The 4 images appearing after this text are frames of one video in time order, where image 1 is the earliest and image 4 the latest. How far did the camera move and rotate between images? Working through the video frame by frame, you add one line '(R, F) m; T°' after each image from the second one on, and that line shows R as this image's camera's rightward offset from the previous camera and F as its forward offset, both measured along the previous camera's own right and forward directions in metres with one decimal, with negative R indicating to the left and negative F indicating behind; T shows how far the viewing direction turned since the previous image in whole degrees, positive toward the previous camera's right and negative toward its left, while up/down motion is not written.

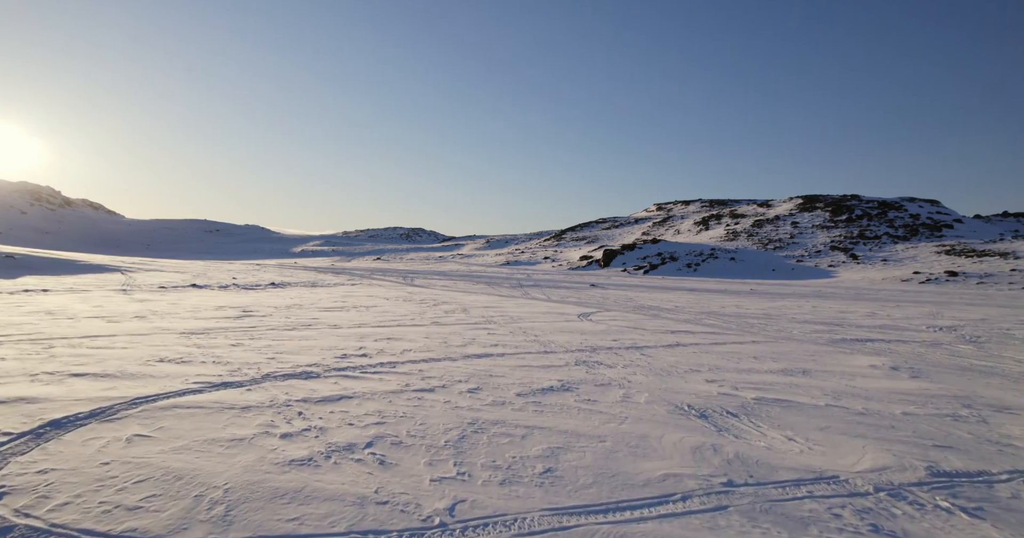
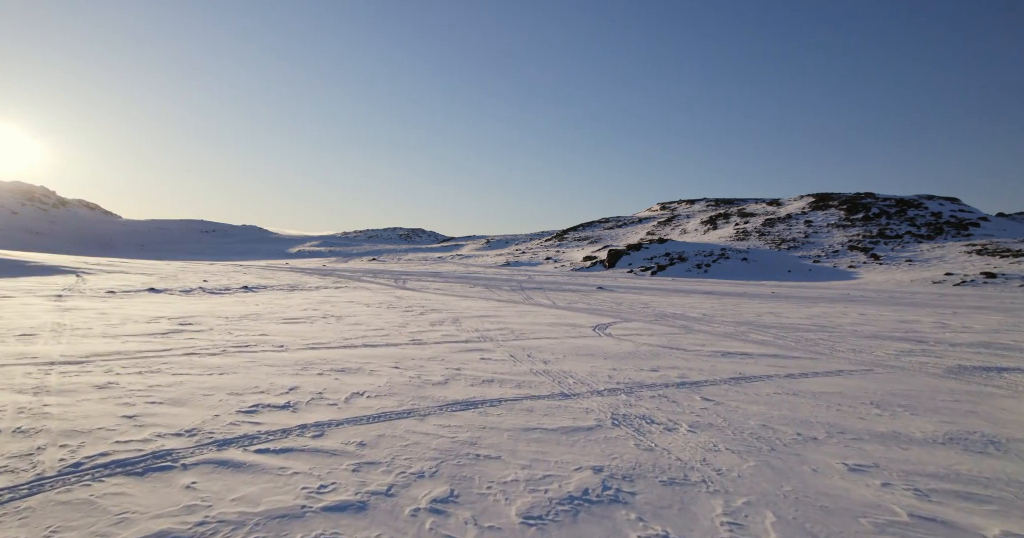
(0.0, +3.5) m; 0°
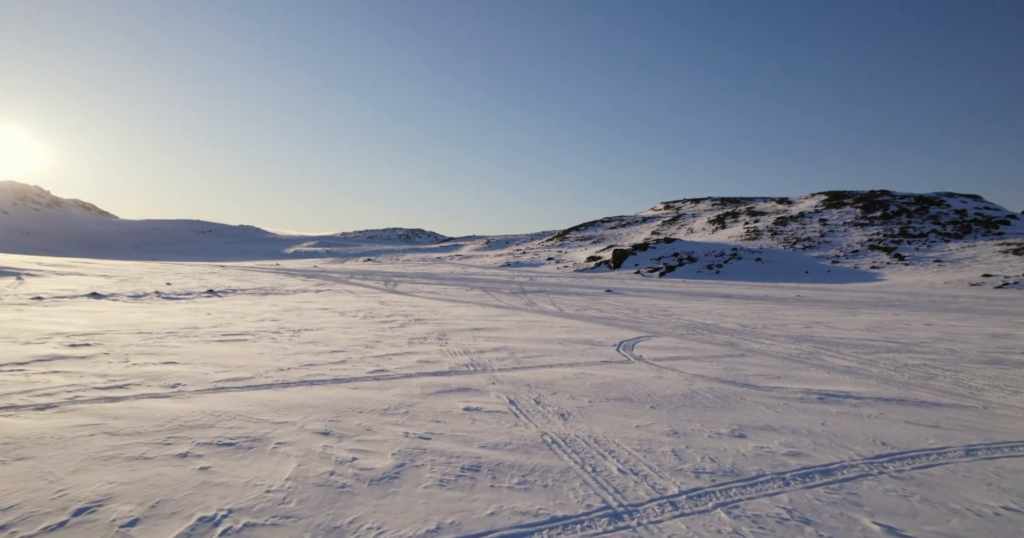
(0.0, +3.6) m; 0°
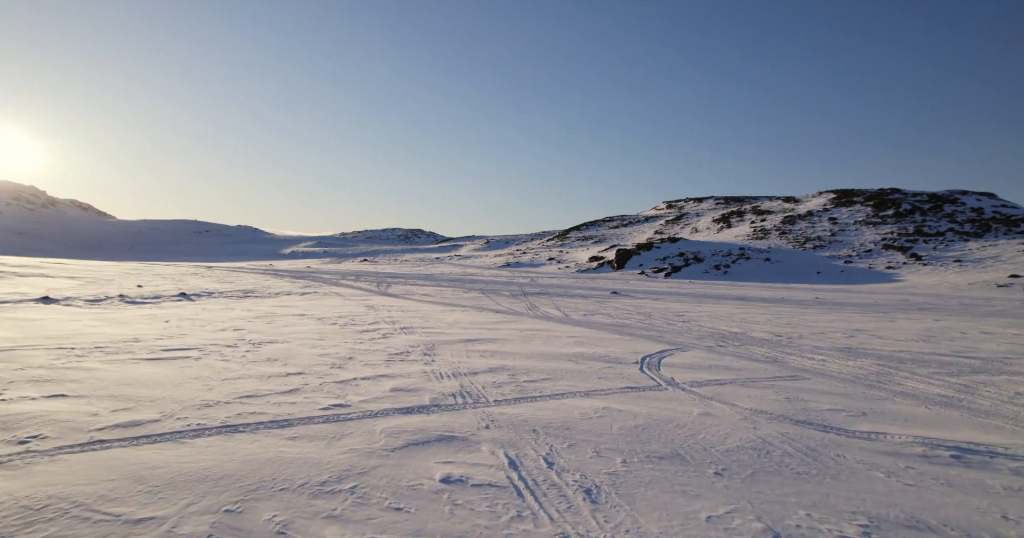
(0.0, +2.4) m; 0°
